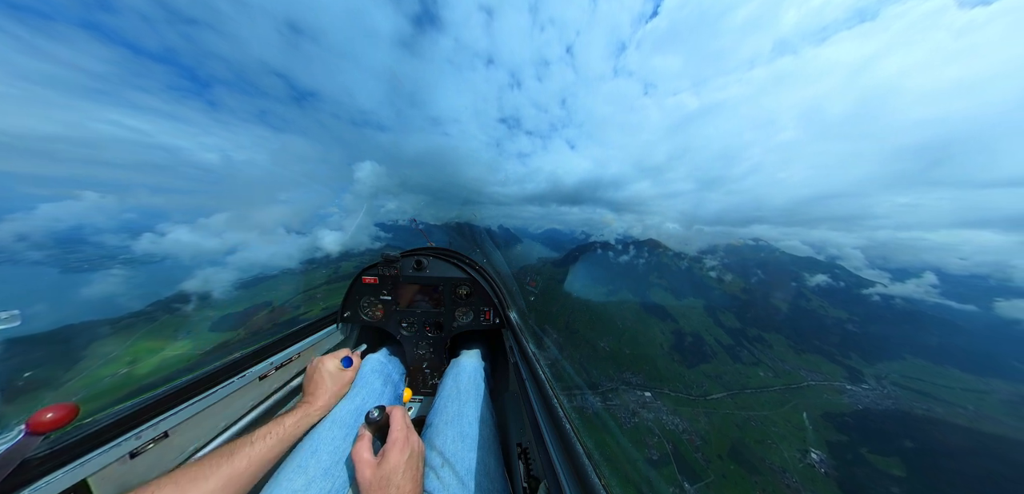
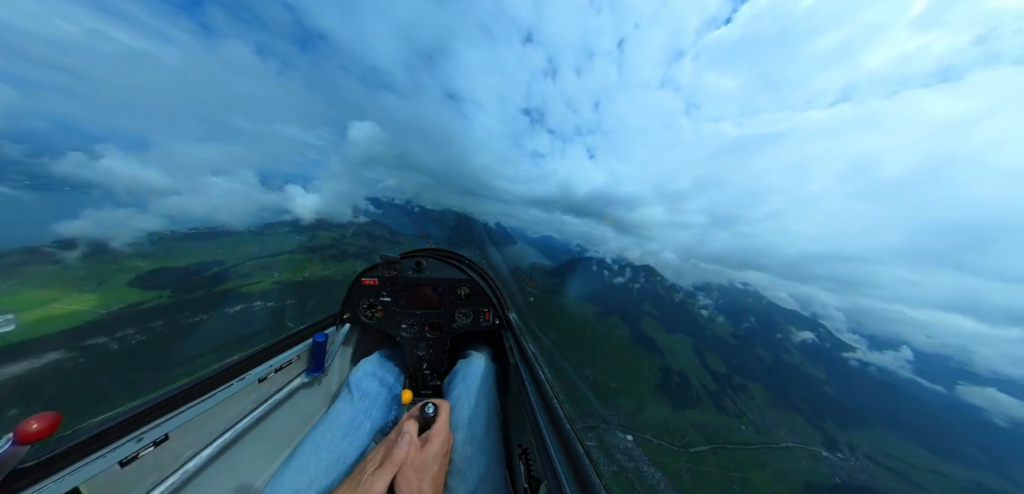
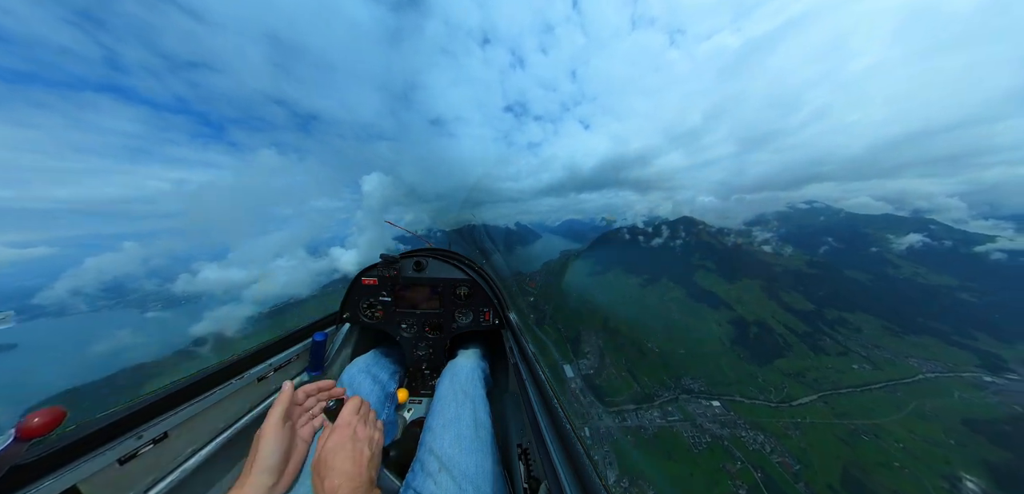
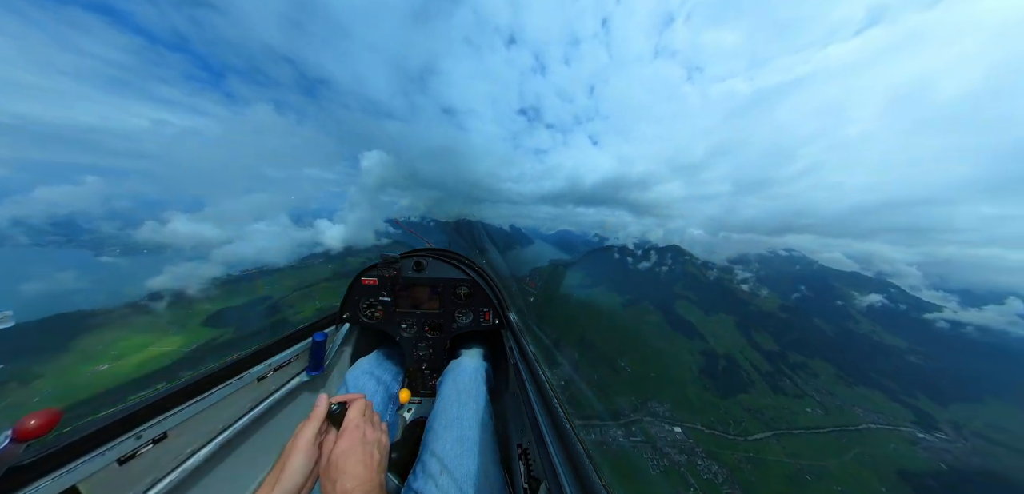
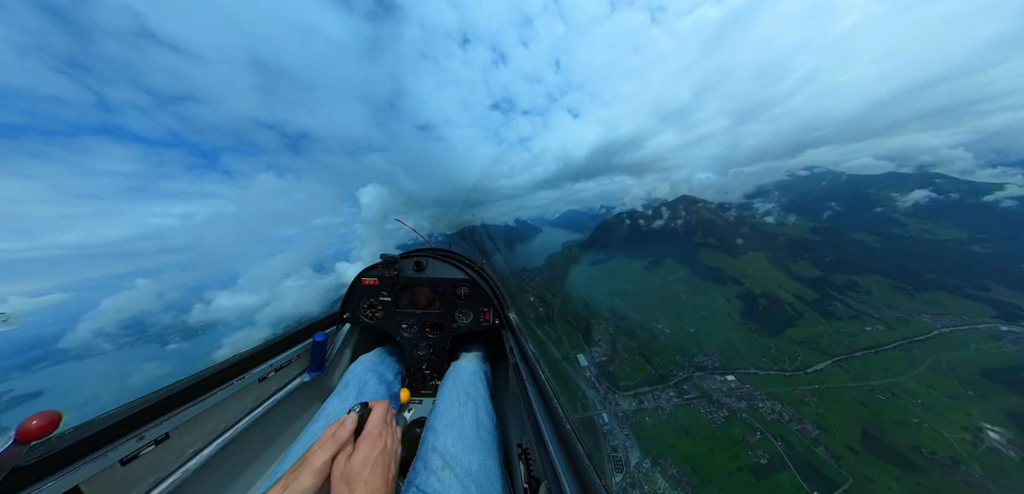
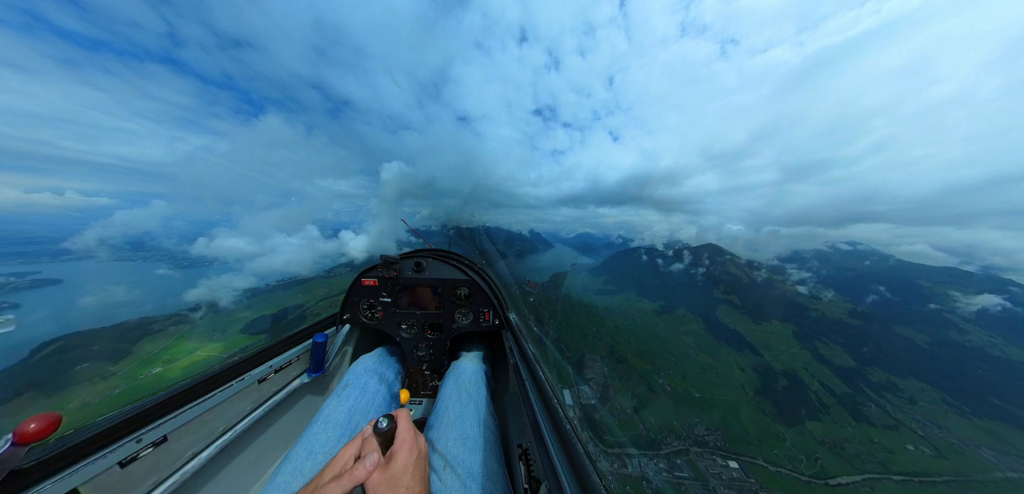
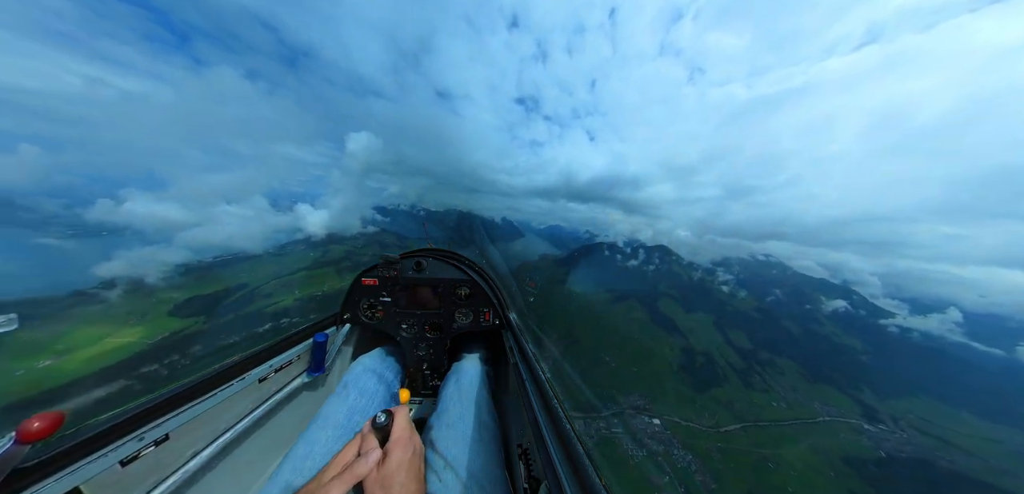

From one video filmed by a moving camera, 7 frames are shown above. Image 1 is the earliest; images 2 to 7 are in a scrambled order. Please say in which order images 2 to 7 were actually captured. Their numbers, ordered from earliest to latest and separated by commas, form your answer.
5, 3, 4, 2, 7, 6
